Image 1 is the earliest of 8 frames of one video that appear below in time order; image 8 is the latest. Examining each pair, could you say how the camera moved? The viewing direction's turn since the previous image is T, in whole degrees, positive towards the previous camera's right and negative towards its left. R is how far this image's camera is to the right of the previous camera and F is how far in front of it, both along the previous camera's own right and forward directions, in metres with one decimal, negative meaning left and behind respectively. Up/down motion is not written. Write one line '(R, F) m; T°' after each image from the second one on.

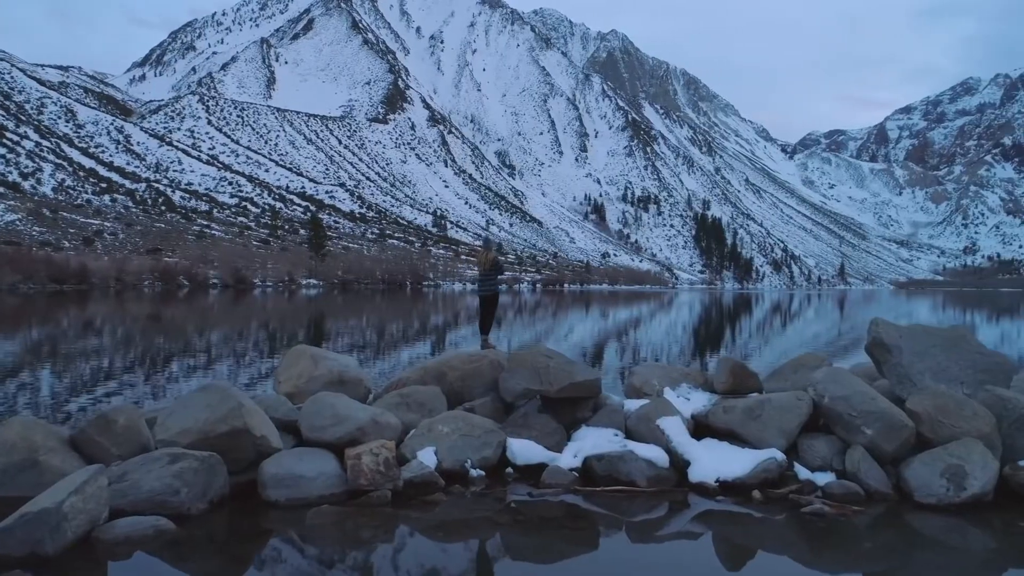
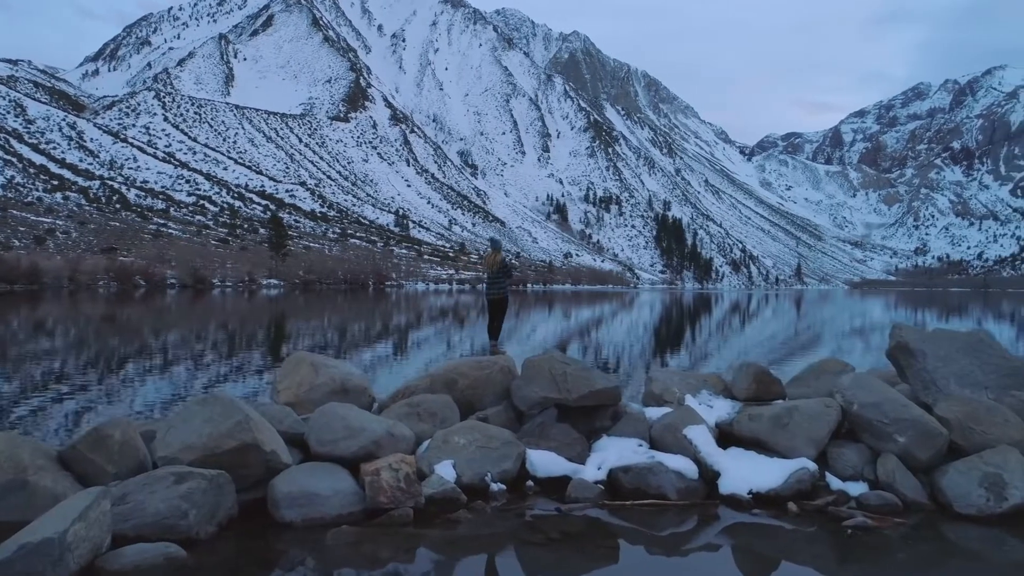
(-0.3, +0.2) m; +2°
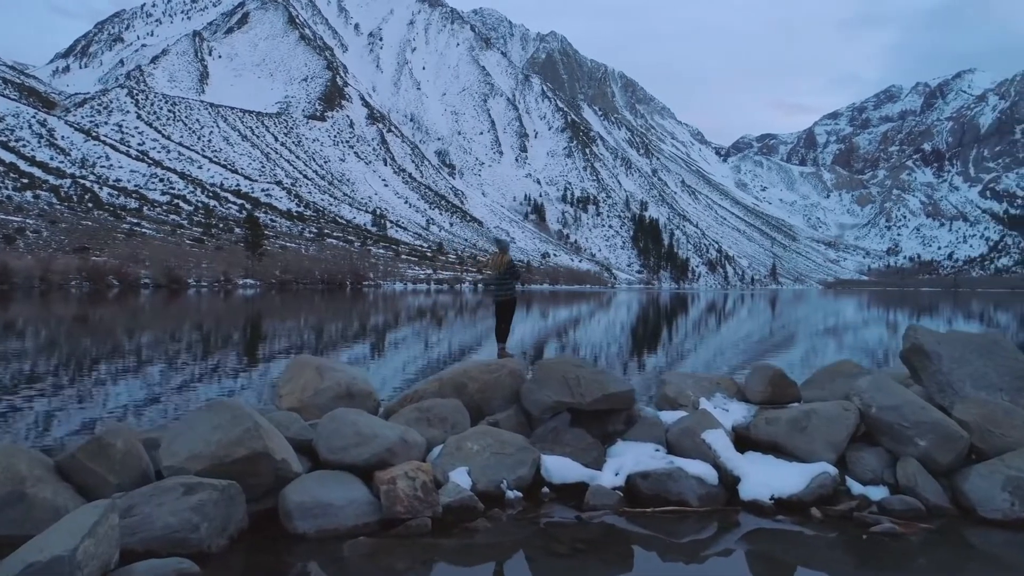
(-0.2, +0.1) m; +1°
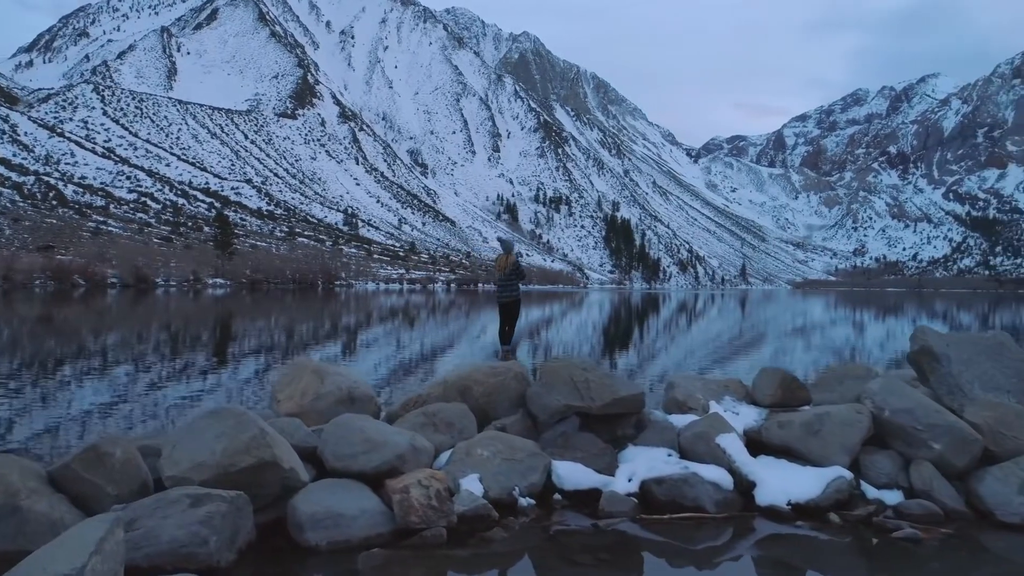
(-0.2, +0.1) m; +2°
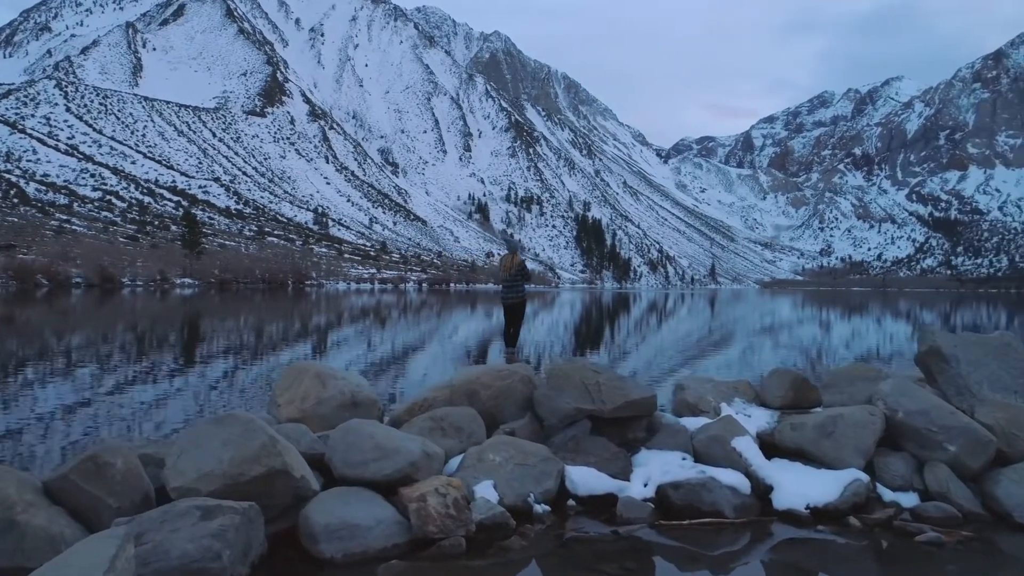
(-0.2, +0.1) m; +2°
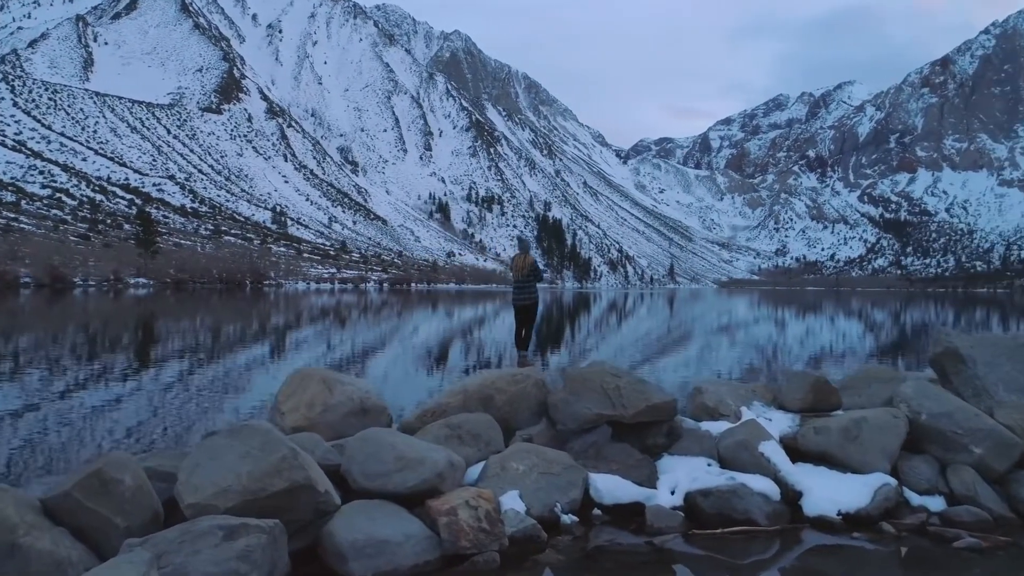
(-0.3, +0.2) m; +2°
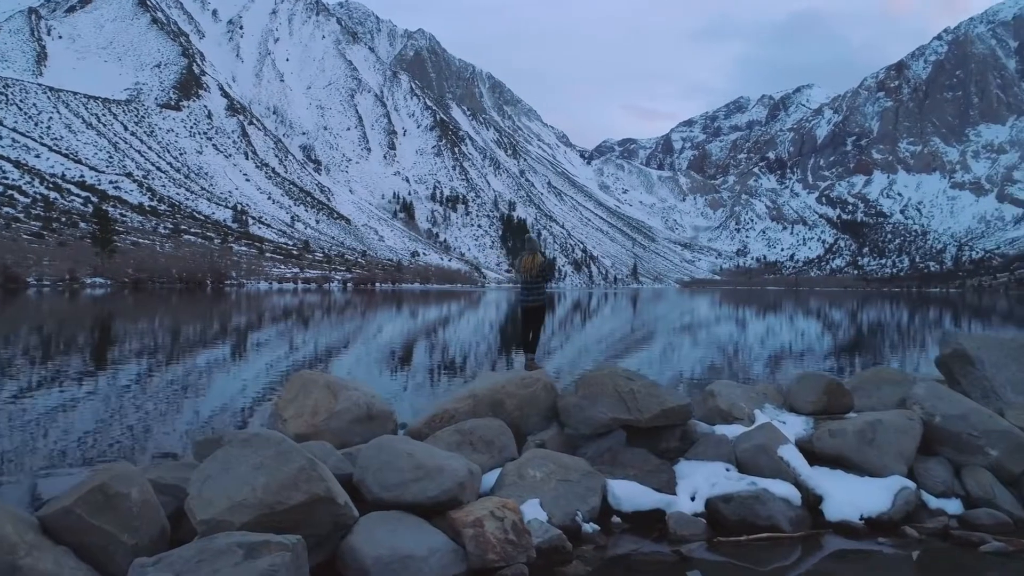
(-0.3, +0.1) m; +2°
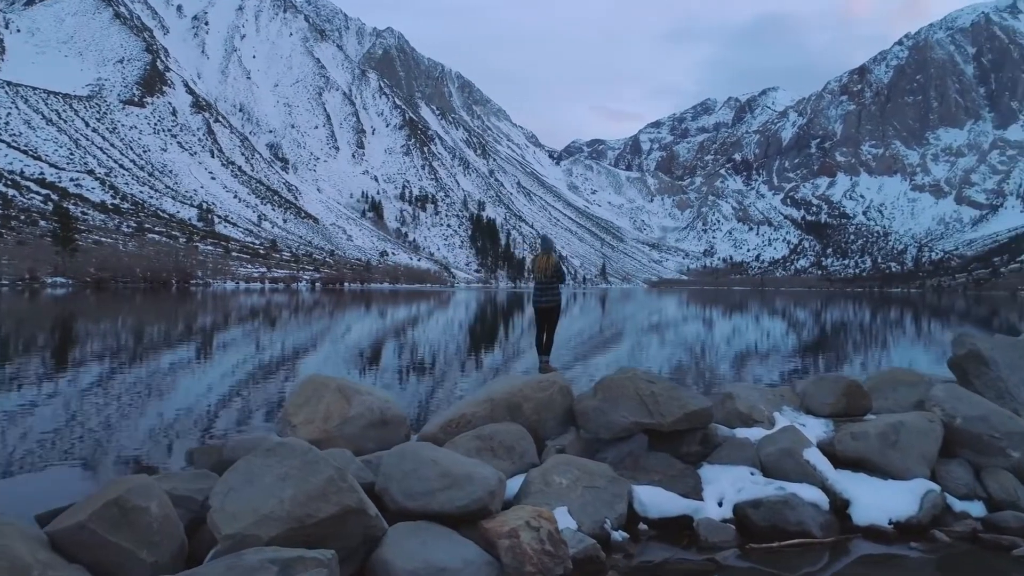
(-0.3, +0.1) m; +2°
